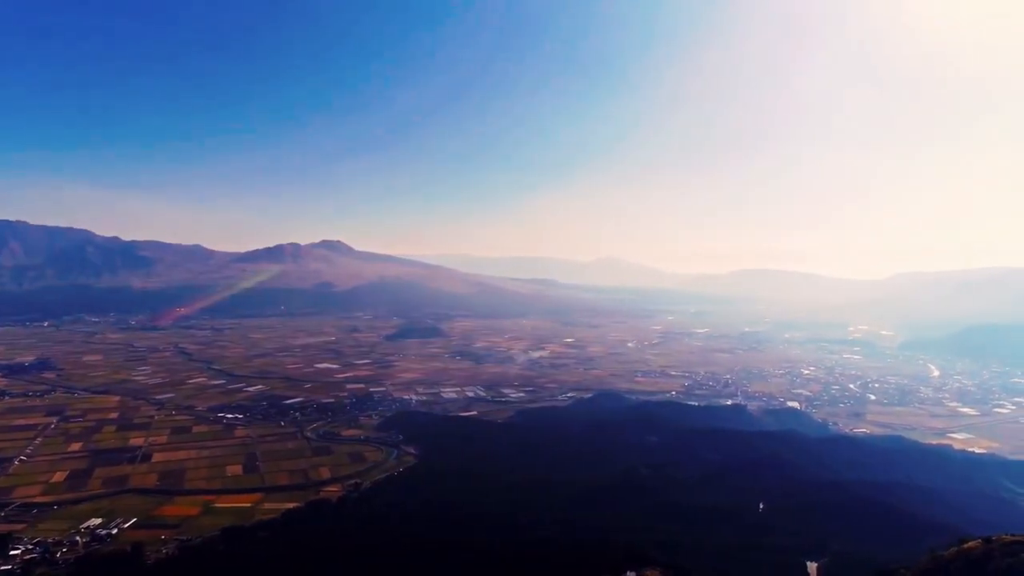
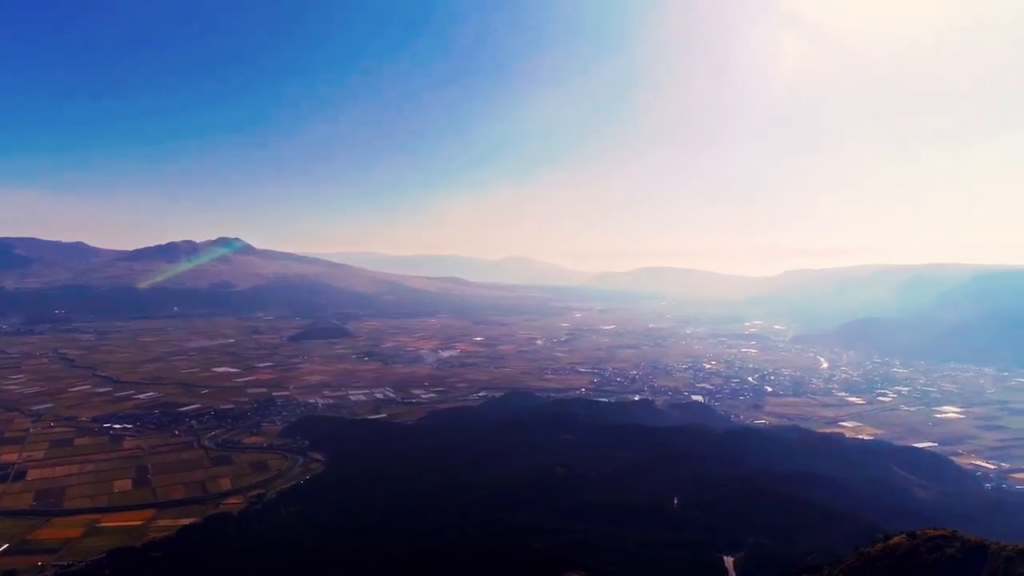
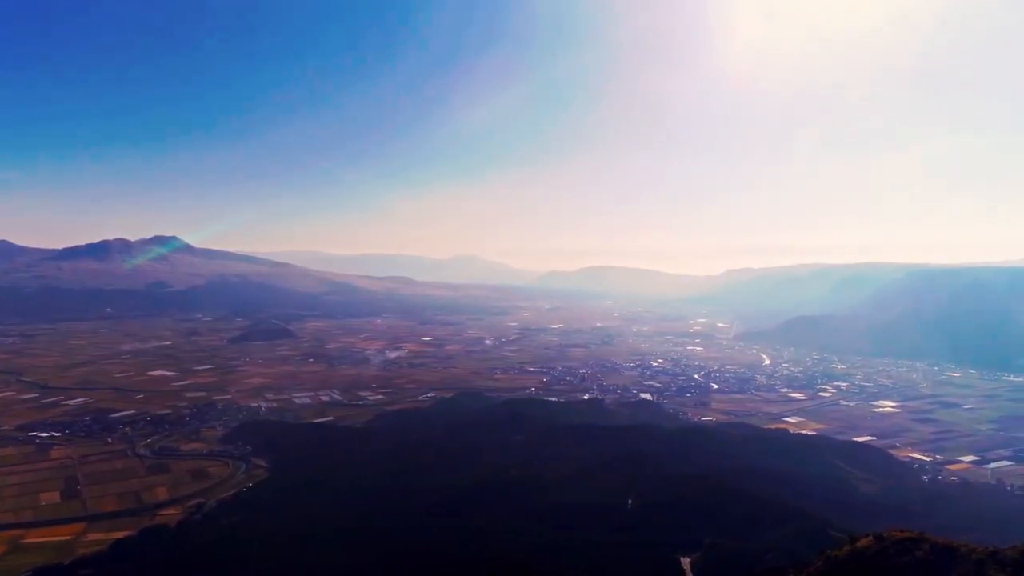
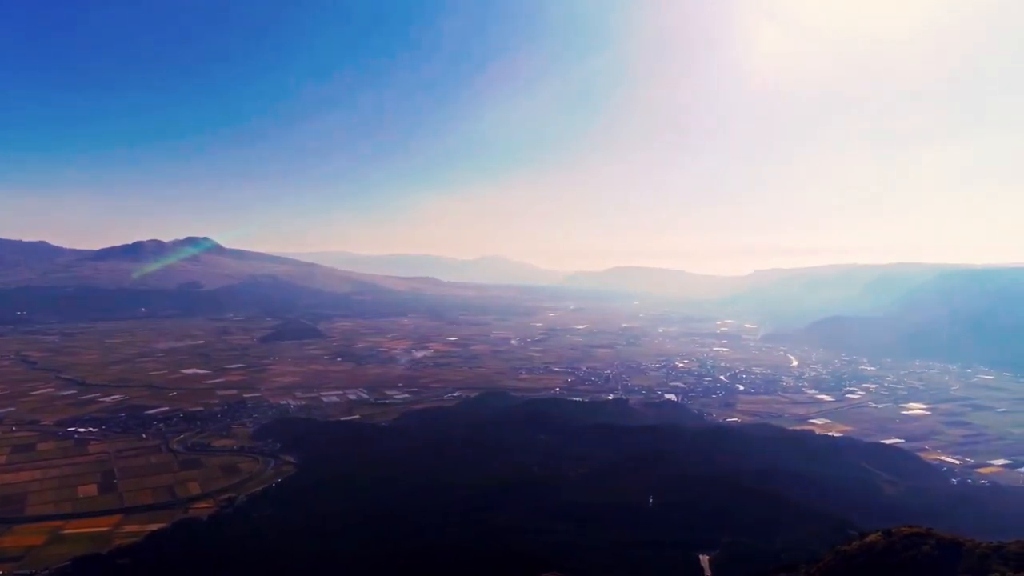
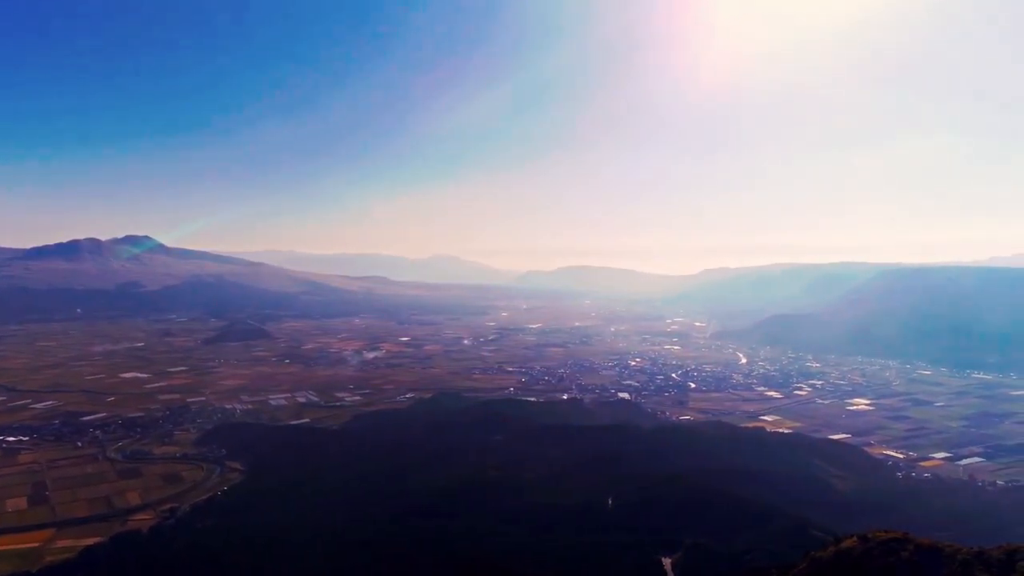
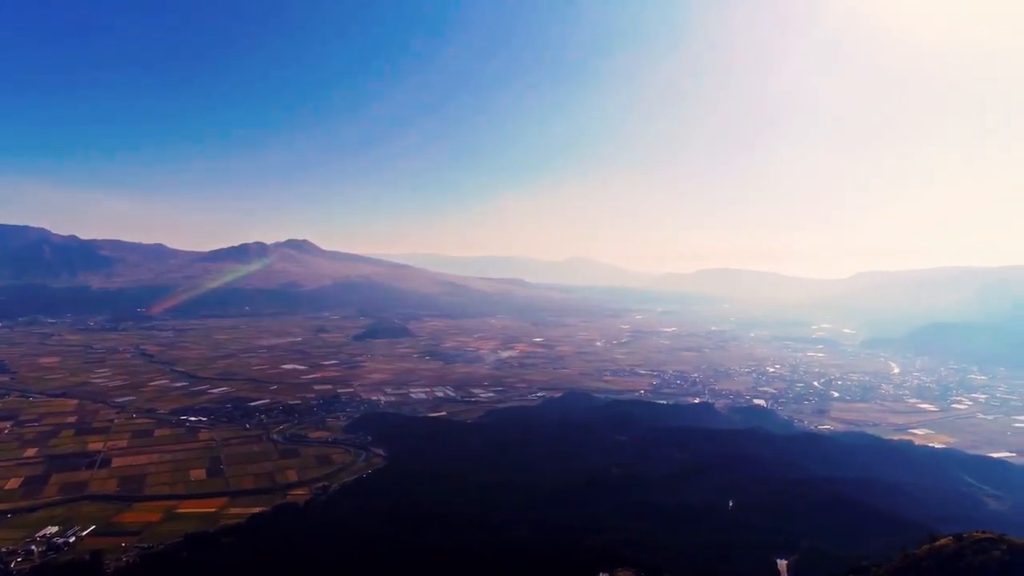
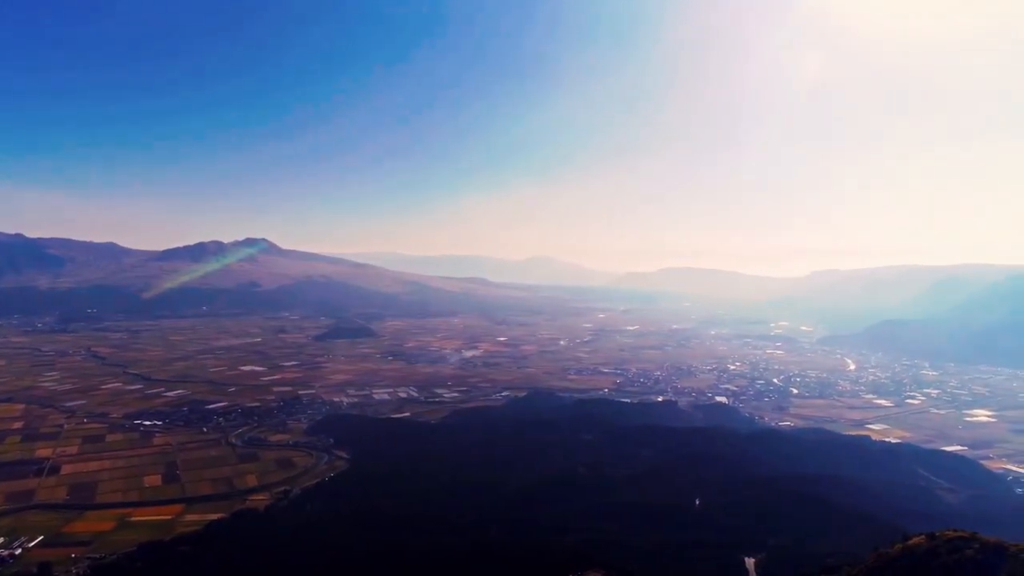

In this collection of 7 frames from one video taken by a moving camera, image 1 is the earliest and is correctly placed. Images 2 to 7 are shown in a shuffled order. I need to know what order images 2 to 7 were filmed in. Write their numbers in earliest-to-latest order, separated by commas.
6, 7, 2, 4, 3, 5
